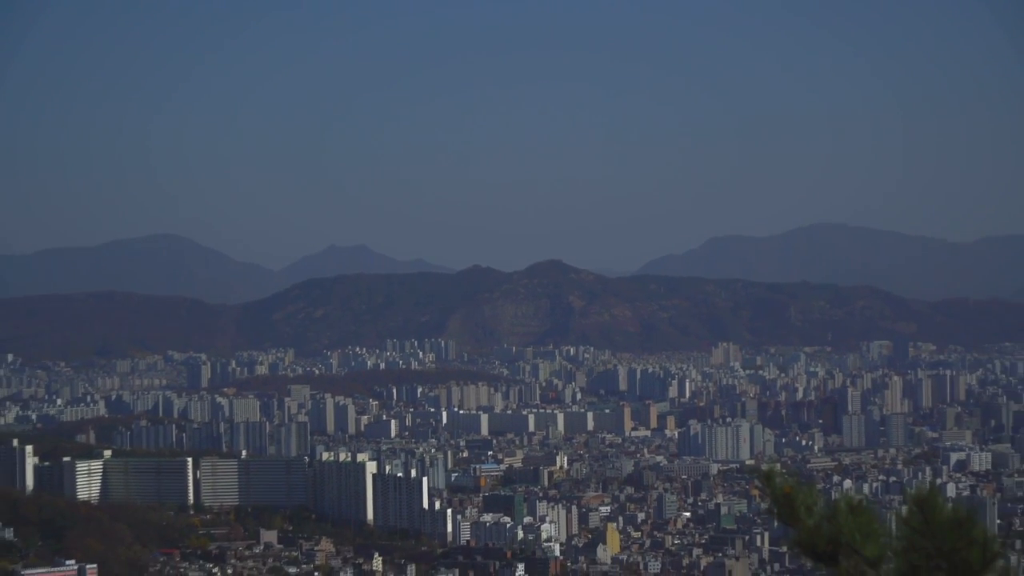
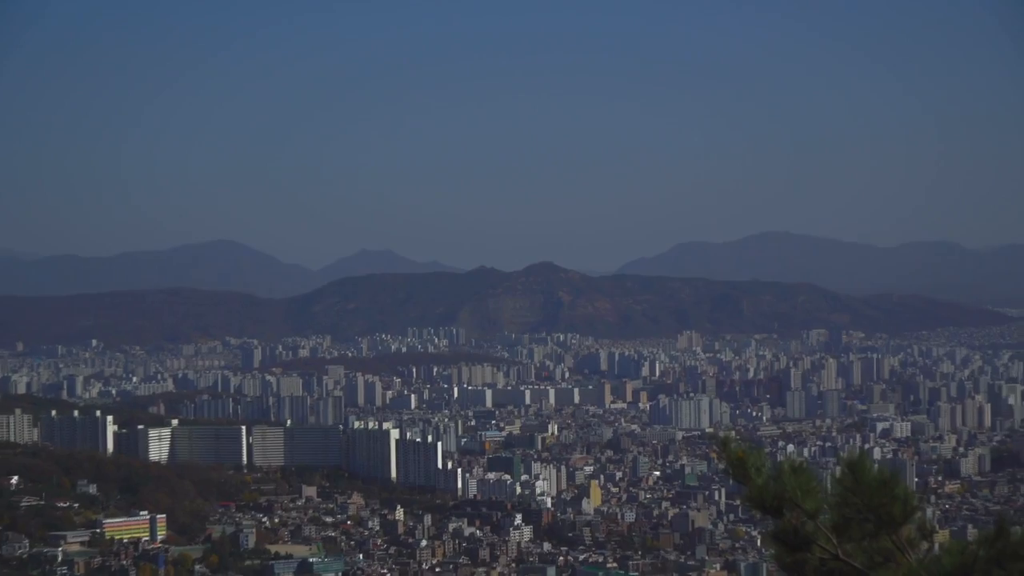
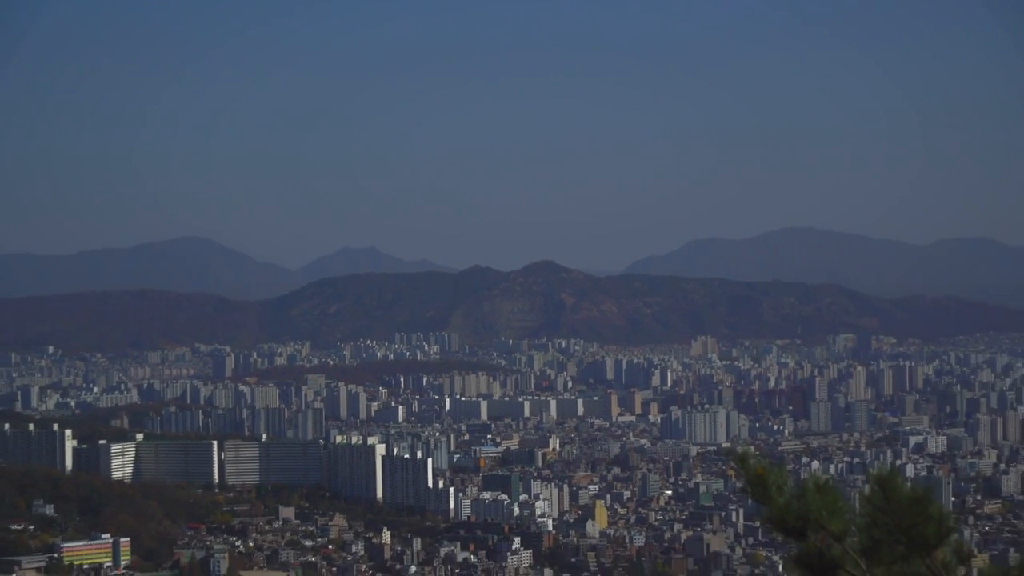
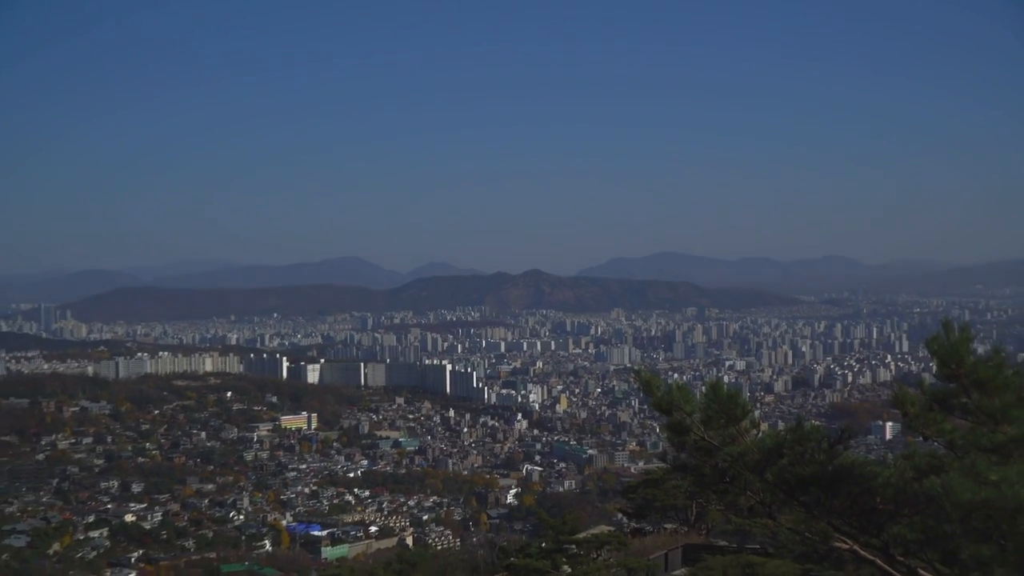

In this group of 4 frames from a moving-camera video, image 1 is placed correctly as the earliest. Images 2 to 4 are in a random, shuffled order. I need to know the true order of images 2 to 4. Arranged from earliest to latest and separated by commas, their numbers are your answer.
3, 2, 4
